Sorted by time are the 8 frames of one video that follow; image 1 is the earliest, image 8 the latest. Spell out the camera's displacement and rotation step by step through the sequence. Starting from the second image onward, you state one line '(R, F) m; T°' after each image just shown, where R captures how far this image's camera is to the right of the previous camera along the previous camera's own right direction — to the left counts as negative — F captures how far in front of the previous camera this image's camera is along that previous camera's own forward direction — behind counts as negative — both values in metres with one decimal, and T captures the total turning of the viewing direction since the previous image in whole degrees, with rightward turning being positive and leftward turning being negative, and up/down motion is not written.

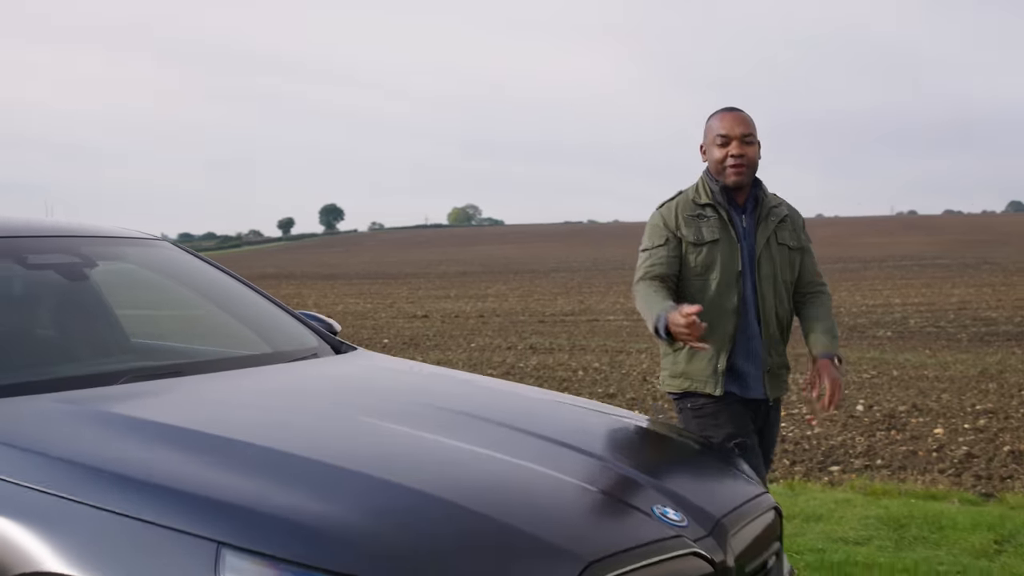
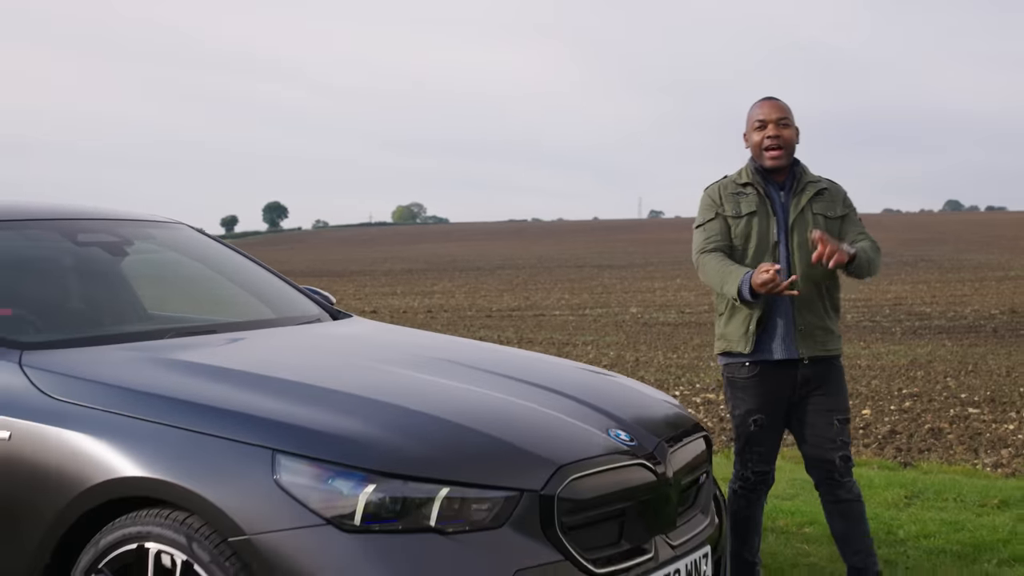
(-0.1, -0.6) m; +2°
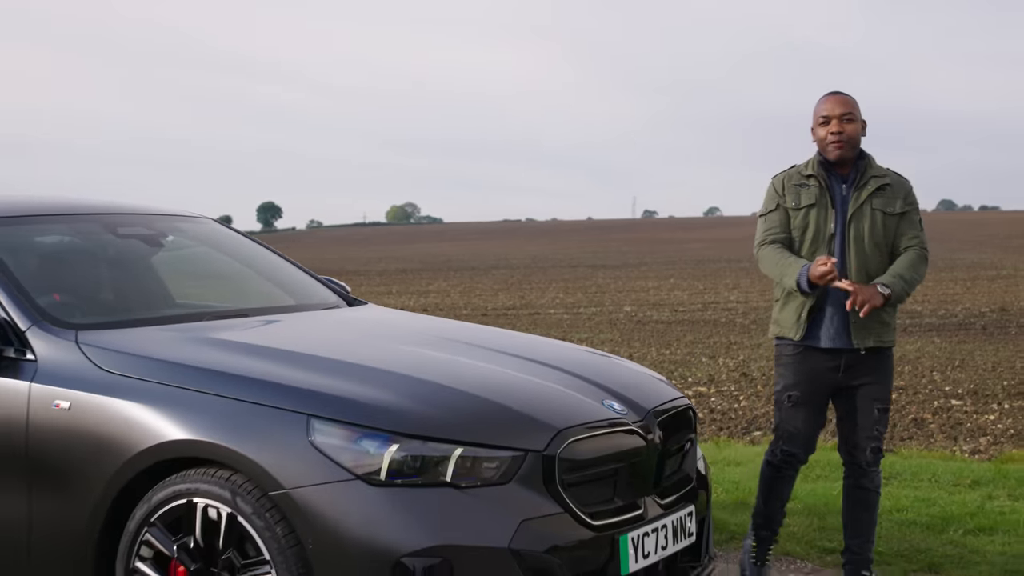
(0.0, -0.4) m; 0°
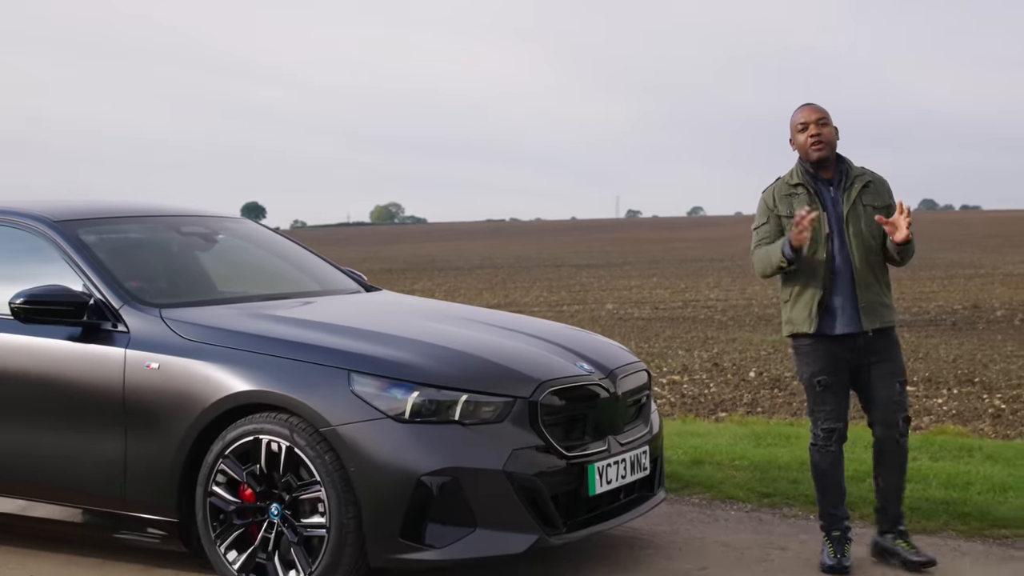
(0.0, -1.0) m; +1°
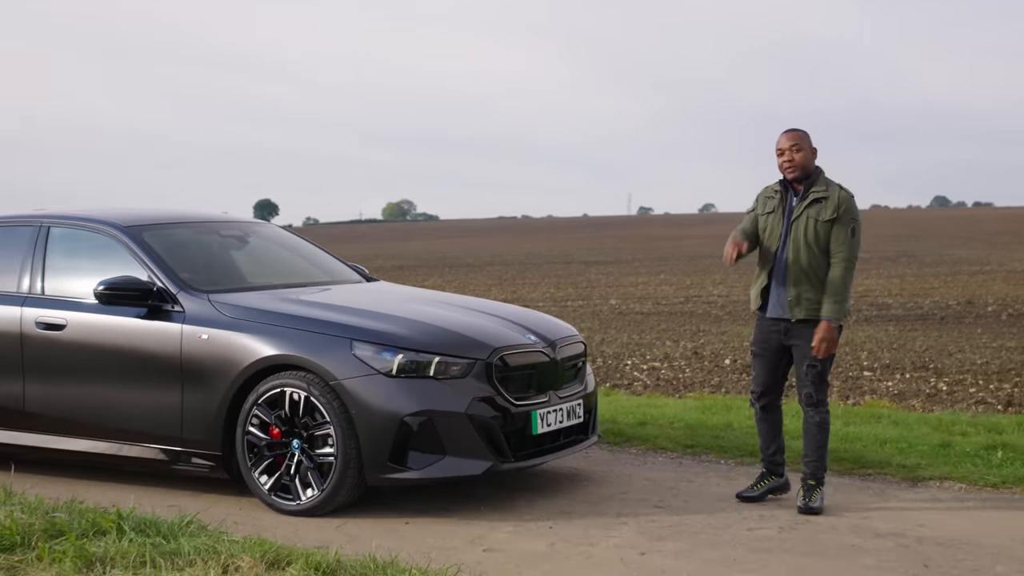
(+0.2, -1.4) m; -1°
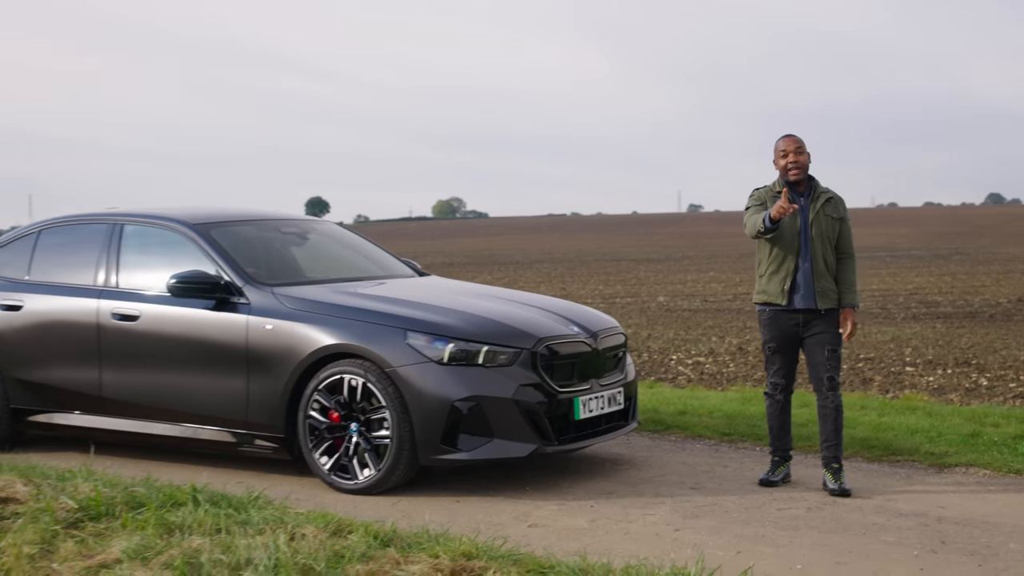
(0.0, -0.4) m; -2°
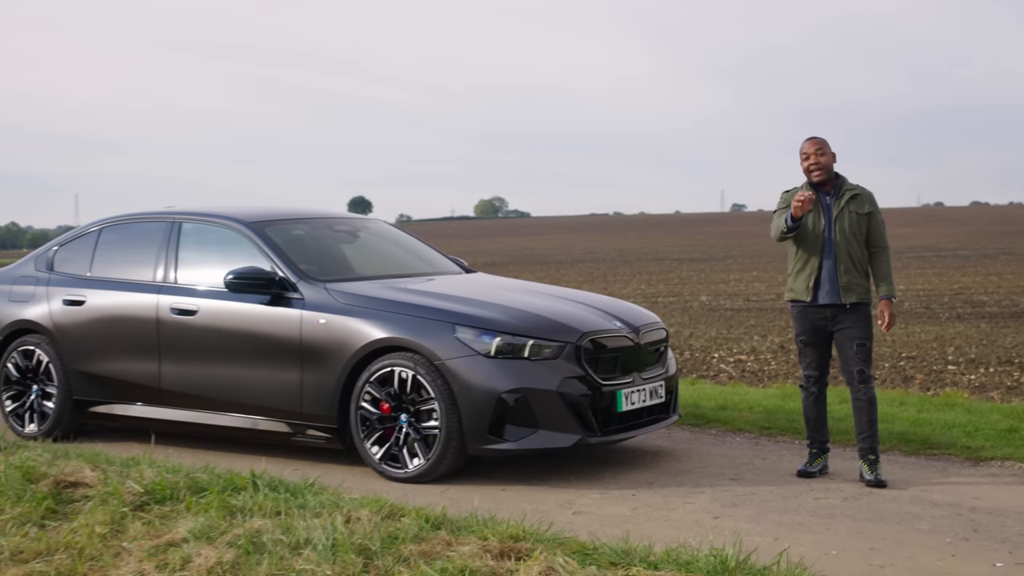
(0.0, -0.2) m; -2°
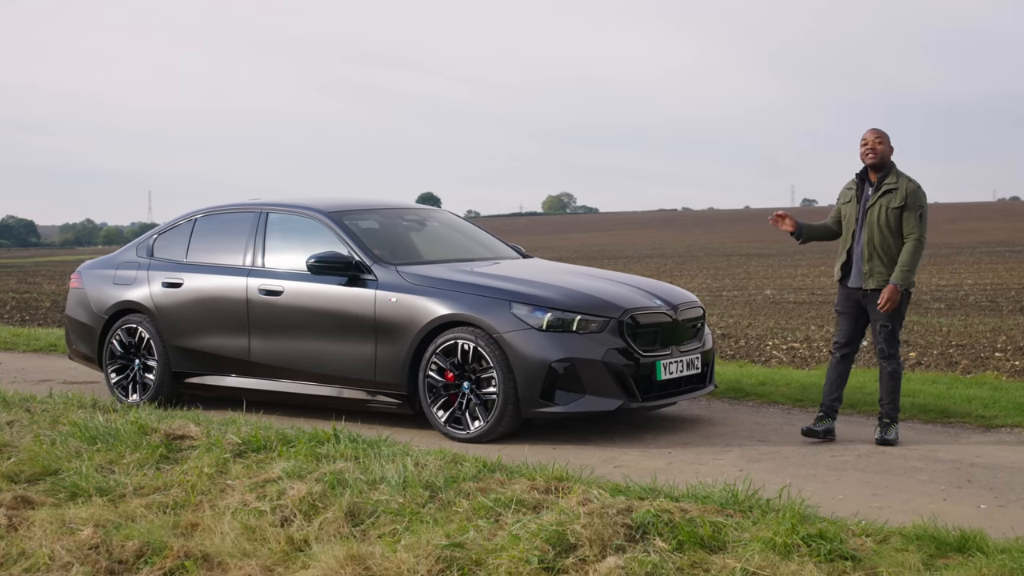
(+0.1, -0.8) m; -3°
